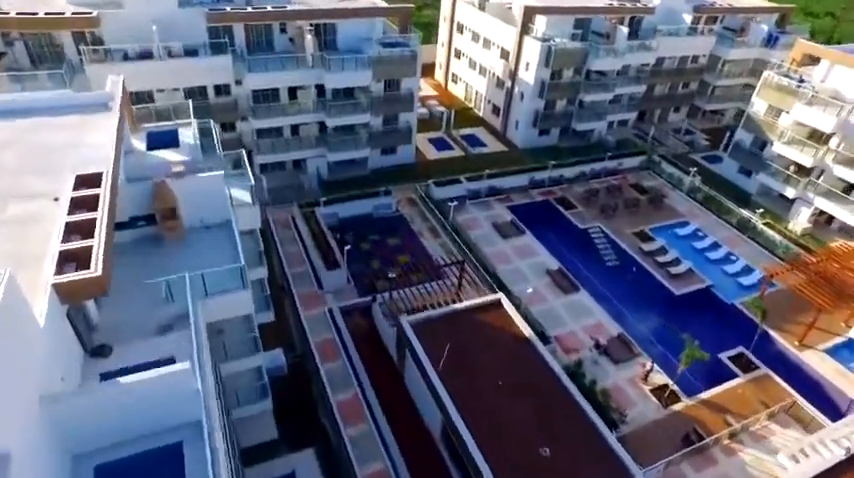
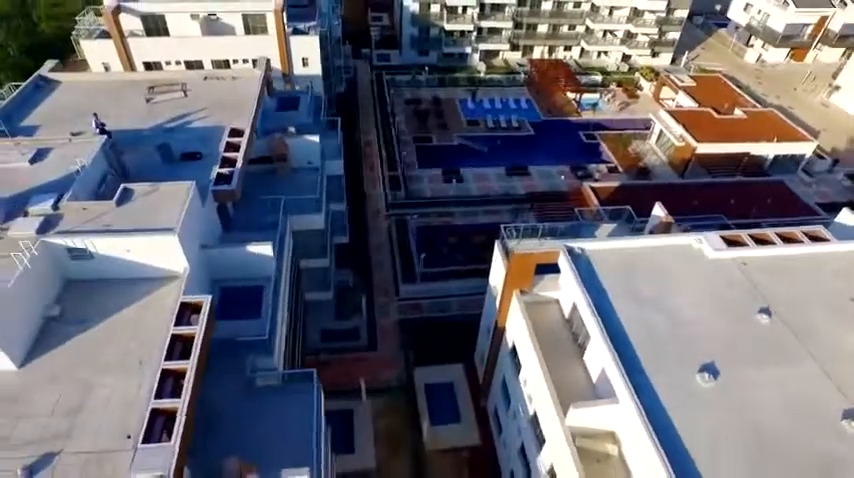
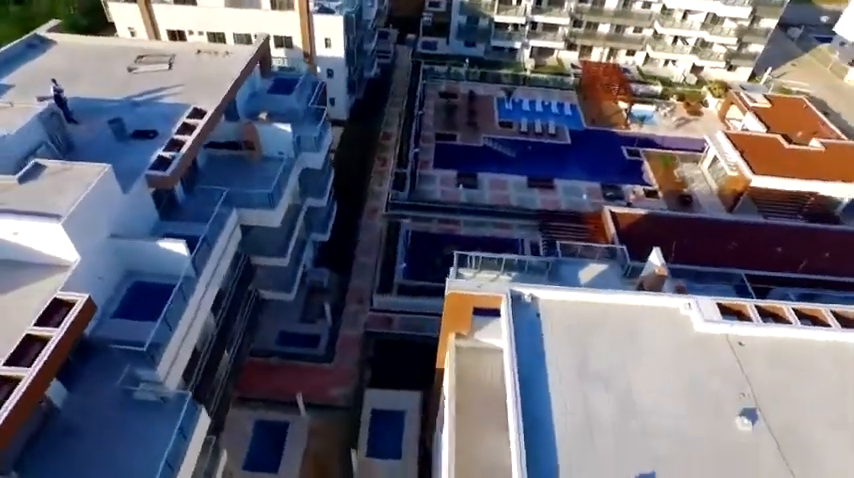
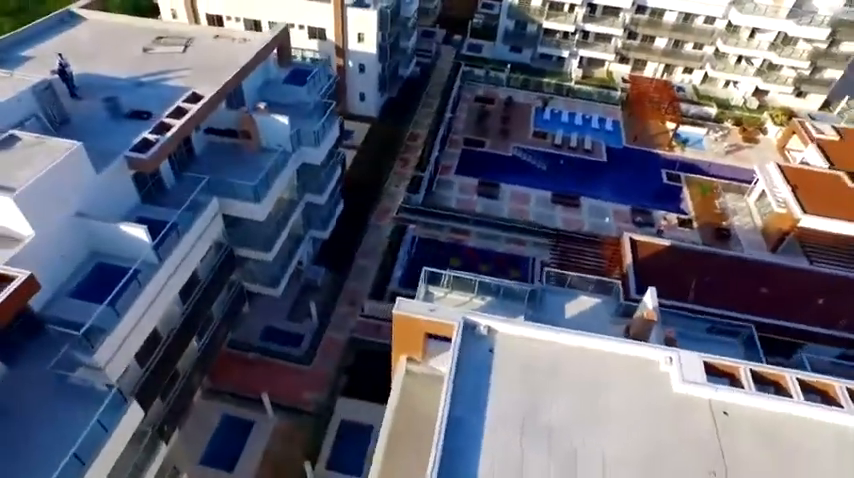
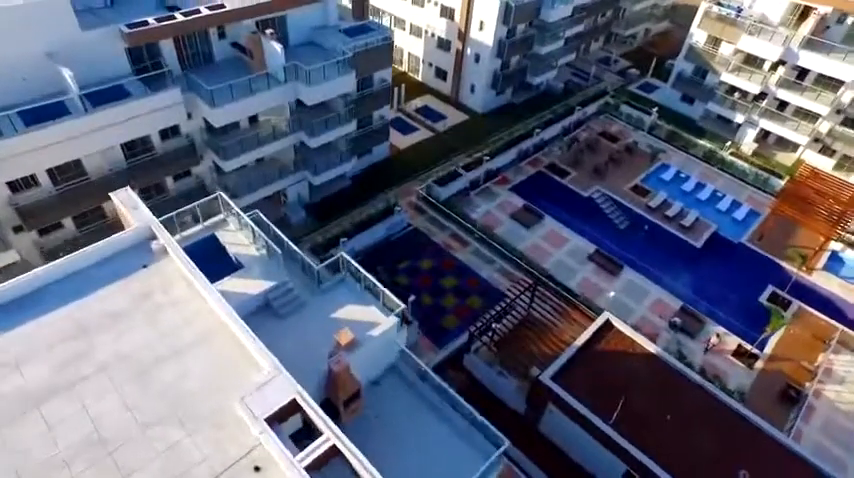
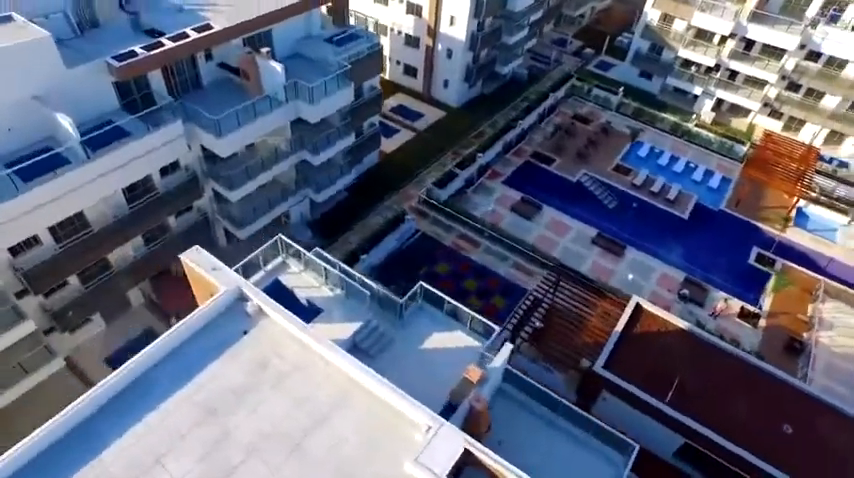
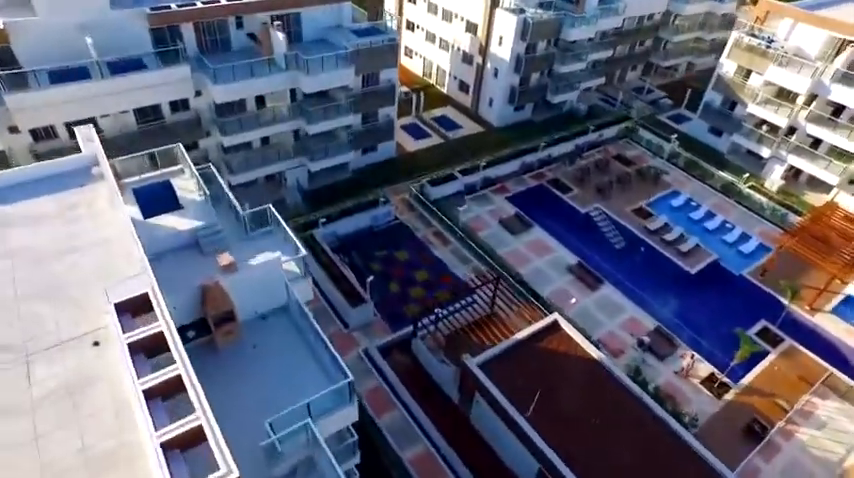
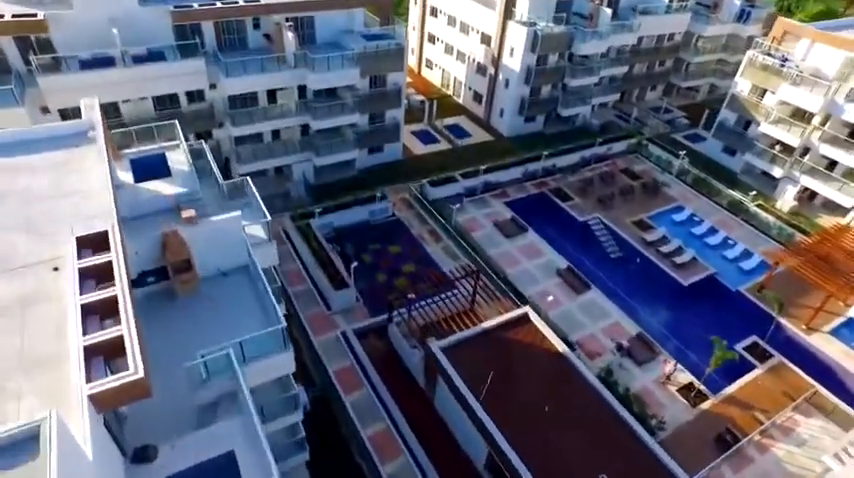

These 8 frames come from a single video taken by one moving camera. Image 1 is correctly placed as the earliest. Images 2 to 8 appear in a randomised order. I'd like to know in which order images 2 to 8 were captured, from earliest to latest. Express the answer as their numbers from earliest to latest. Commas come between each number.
8, 7, 5, 6, 4, 3, 2
